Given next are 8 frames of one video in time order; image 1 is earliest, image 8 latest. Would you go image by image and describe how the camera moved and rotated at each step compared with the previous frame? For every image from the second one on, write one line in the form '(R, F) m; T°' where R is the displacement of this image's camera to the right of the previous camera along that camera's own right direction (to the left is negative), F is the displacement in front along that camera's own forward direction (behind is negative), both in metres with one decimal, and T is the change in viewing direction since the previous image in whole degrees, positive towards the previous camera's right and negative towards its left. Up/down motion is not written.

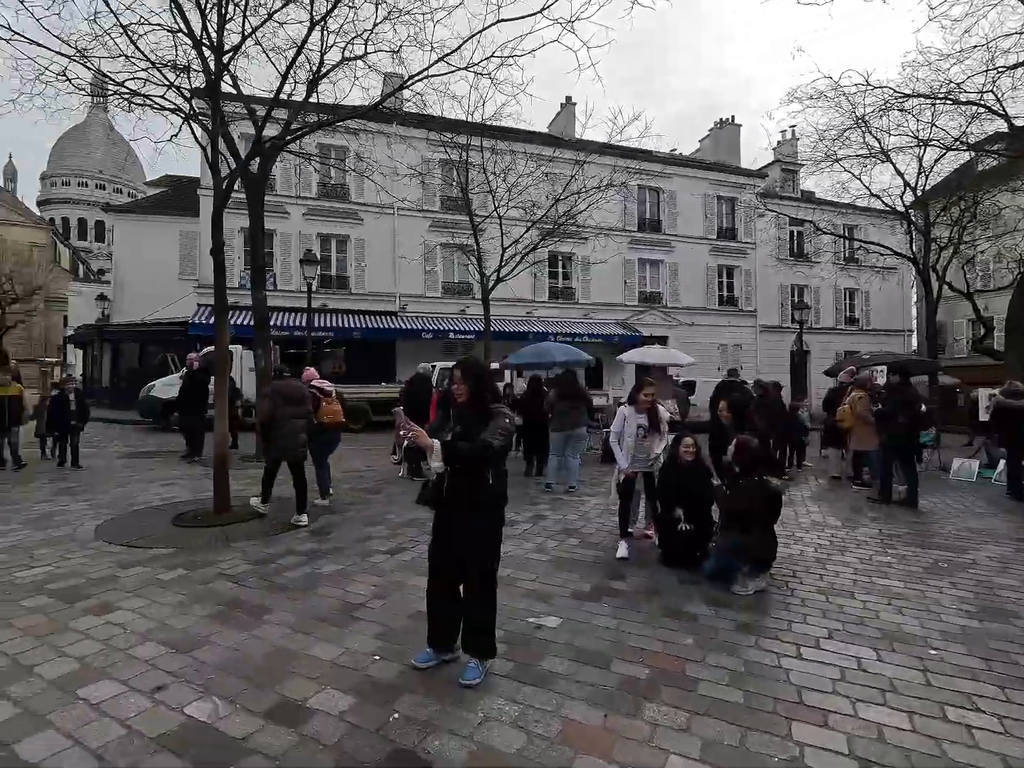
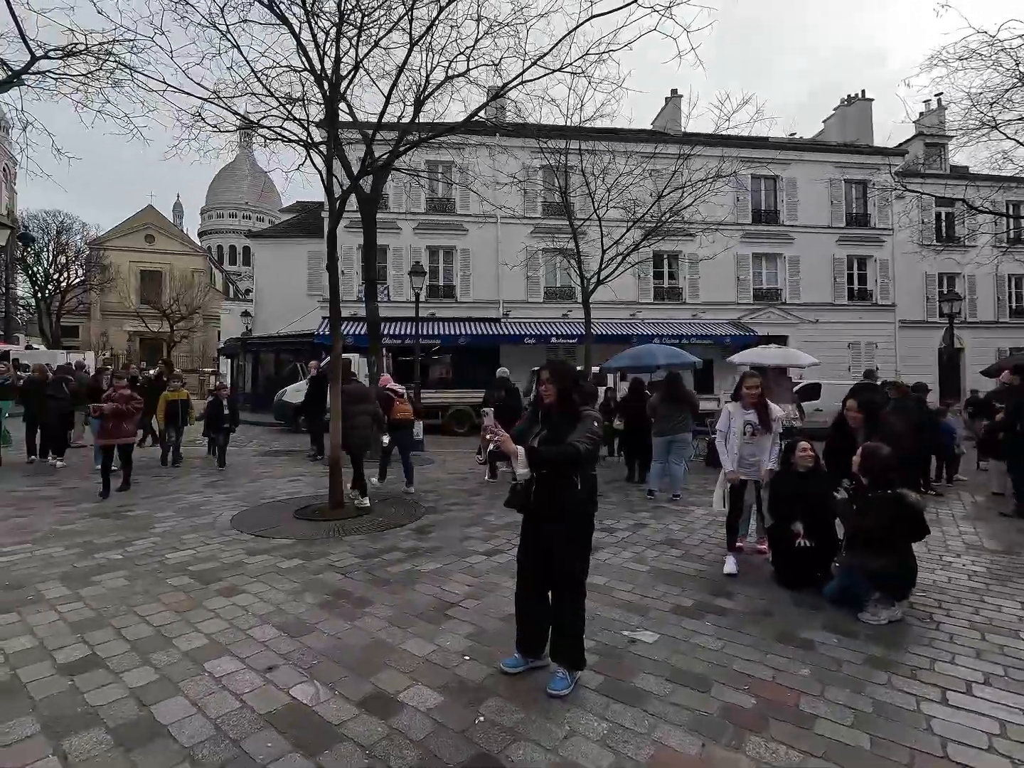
(+0.1, +0.1) m; -11°
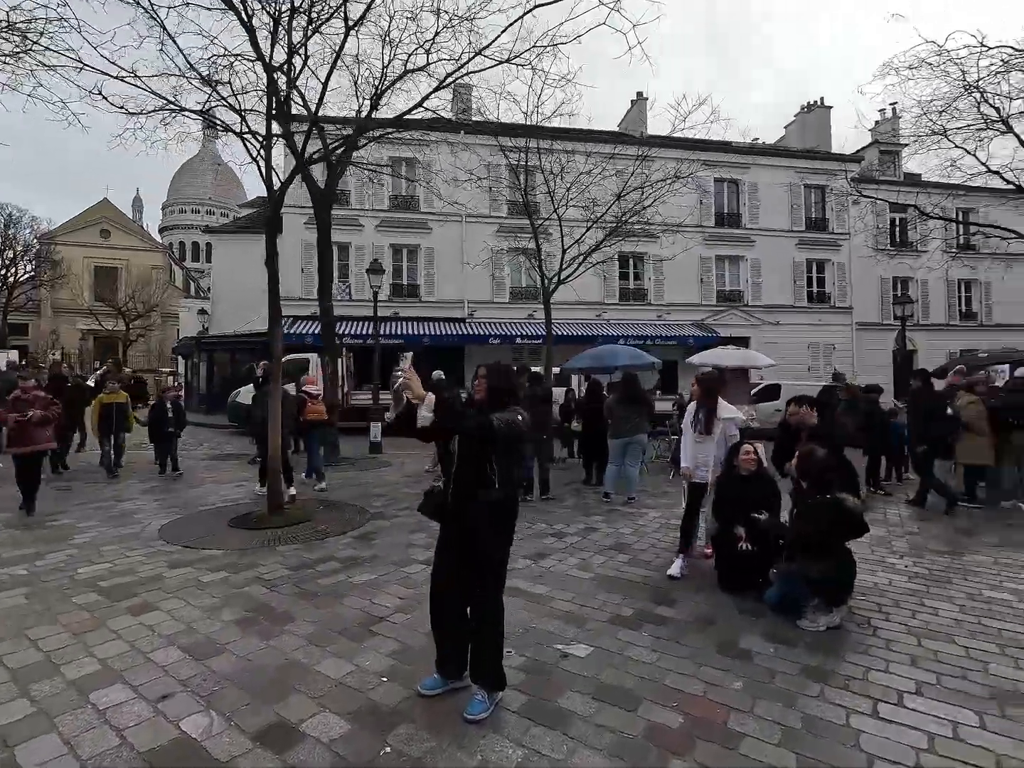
(+0.3, +0.2) m; +3°
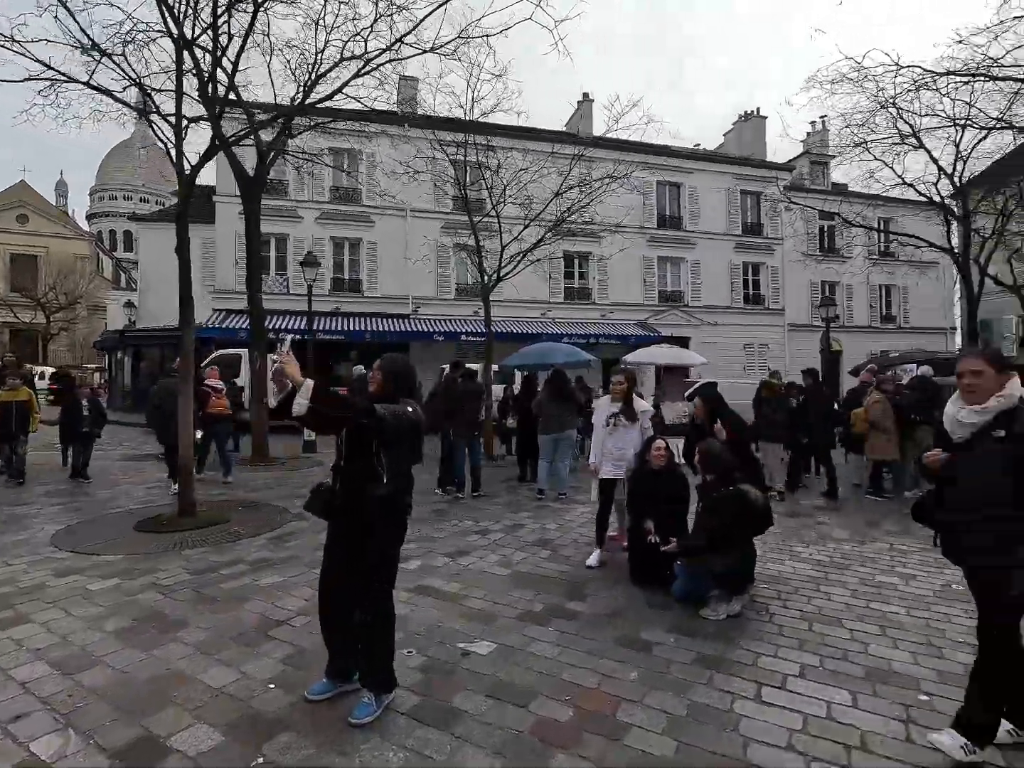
(+0.3, 0.0) m; +5°
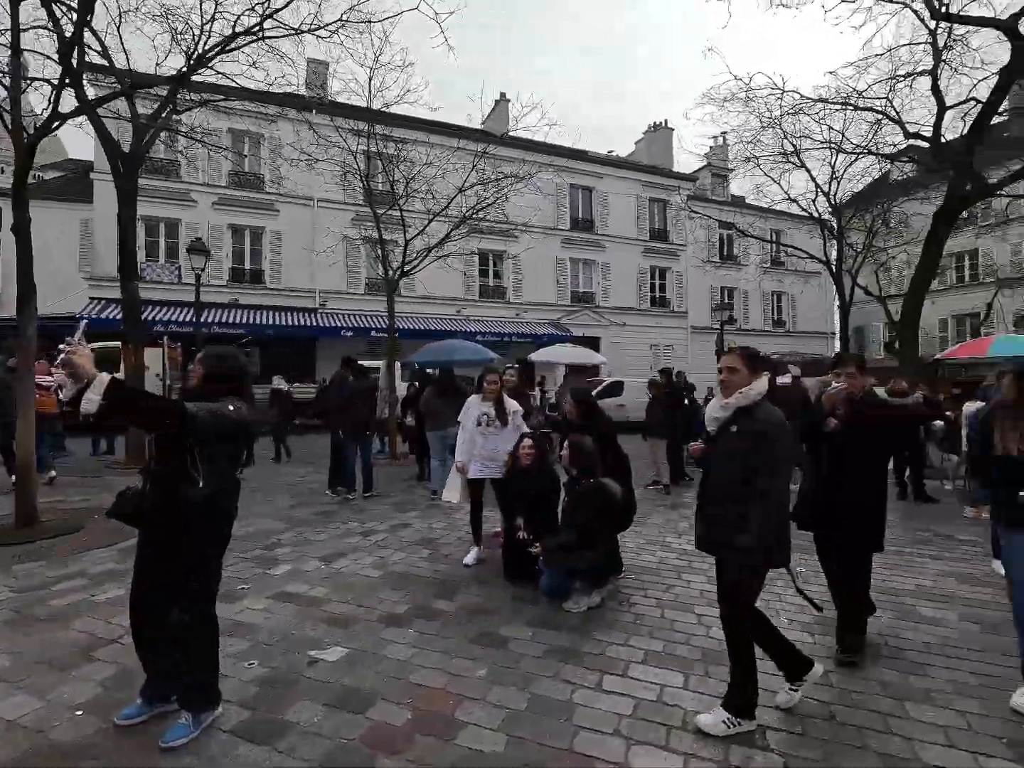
(+0.5, 0.0) m; +8°
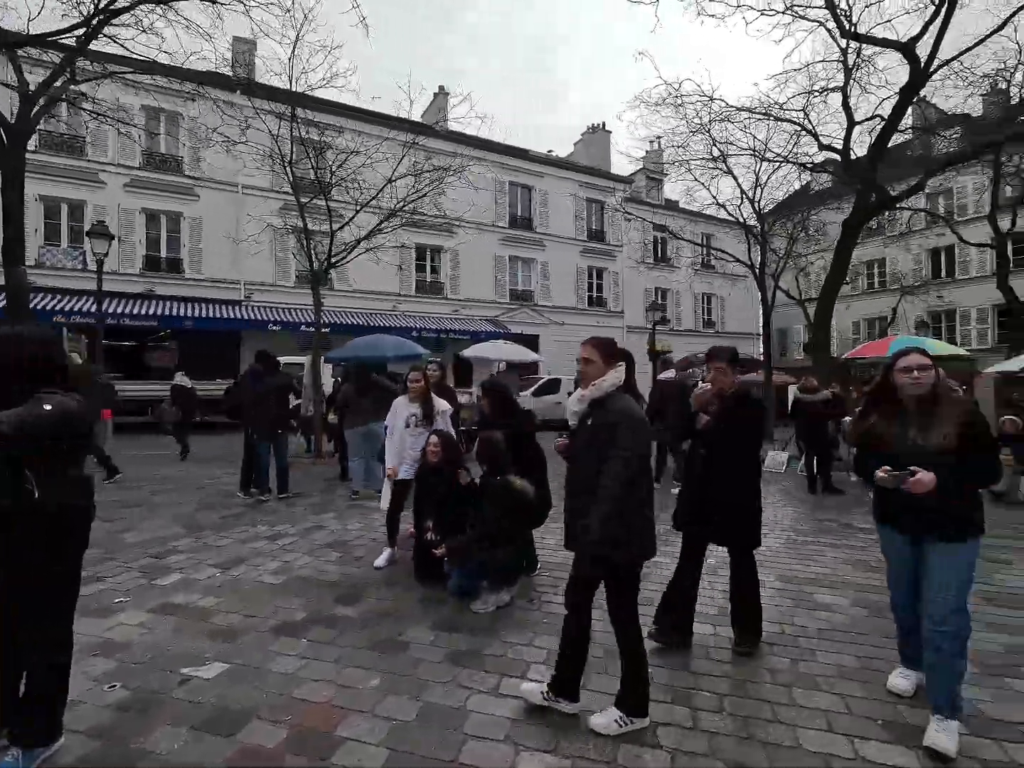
(+0.3, +0.1) m; +6°
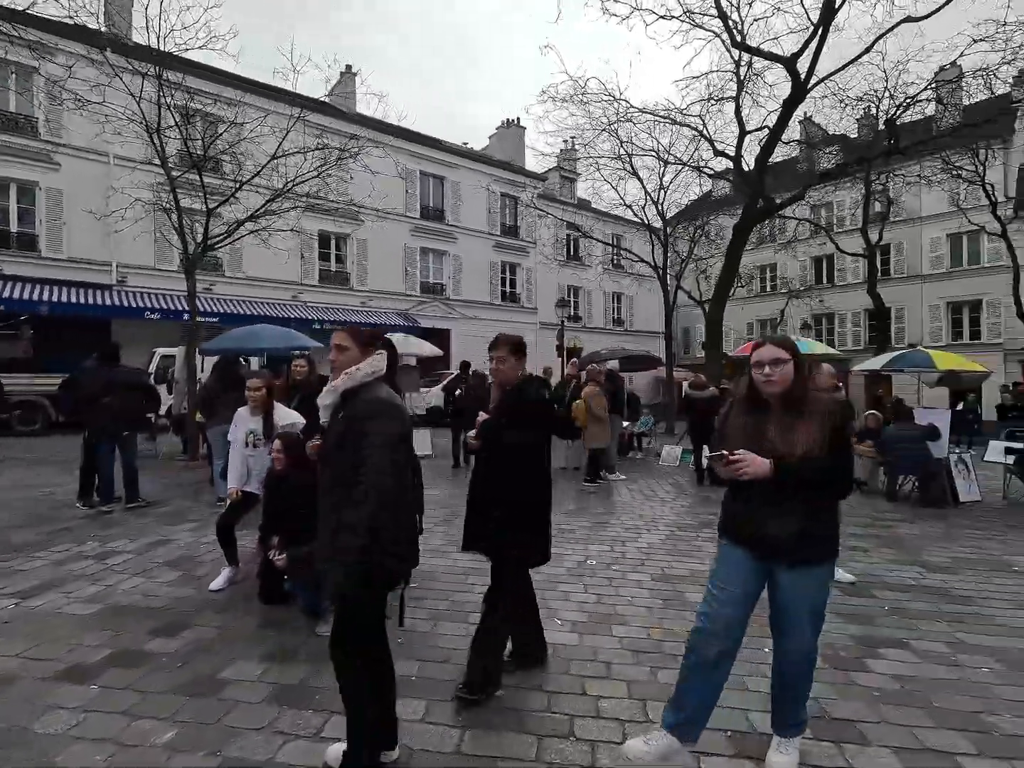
(+0.5, +0.3) m; +8°
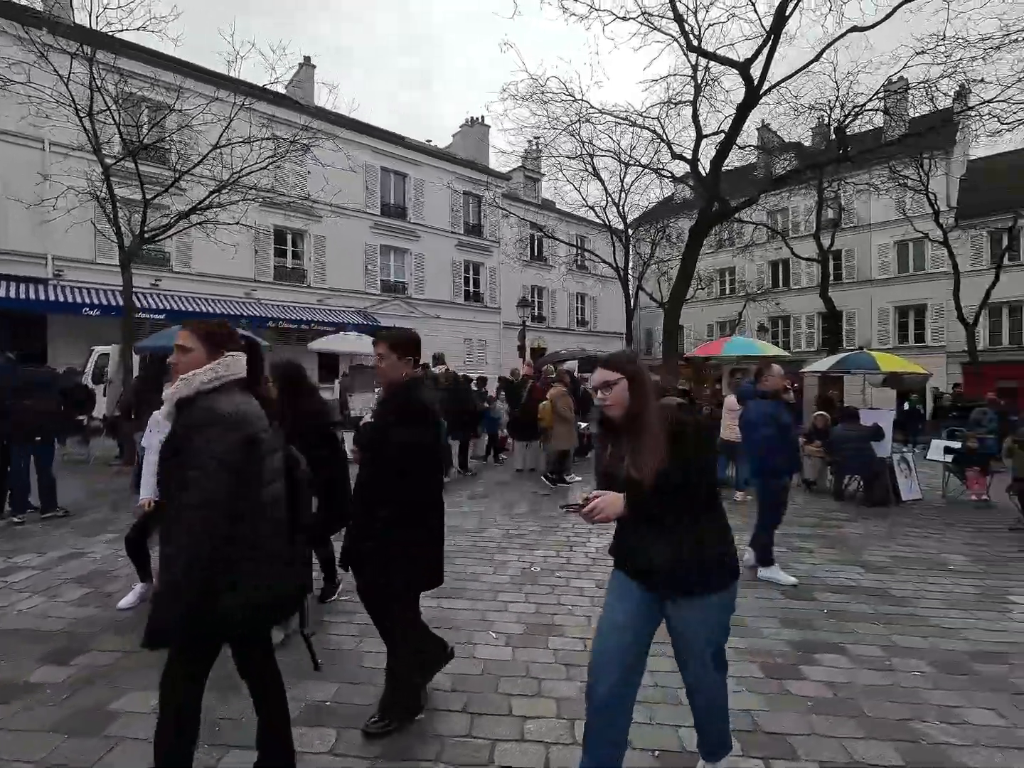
(+0.2, +0.2) m; +3°
